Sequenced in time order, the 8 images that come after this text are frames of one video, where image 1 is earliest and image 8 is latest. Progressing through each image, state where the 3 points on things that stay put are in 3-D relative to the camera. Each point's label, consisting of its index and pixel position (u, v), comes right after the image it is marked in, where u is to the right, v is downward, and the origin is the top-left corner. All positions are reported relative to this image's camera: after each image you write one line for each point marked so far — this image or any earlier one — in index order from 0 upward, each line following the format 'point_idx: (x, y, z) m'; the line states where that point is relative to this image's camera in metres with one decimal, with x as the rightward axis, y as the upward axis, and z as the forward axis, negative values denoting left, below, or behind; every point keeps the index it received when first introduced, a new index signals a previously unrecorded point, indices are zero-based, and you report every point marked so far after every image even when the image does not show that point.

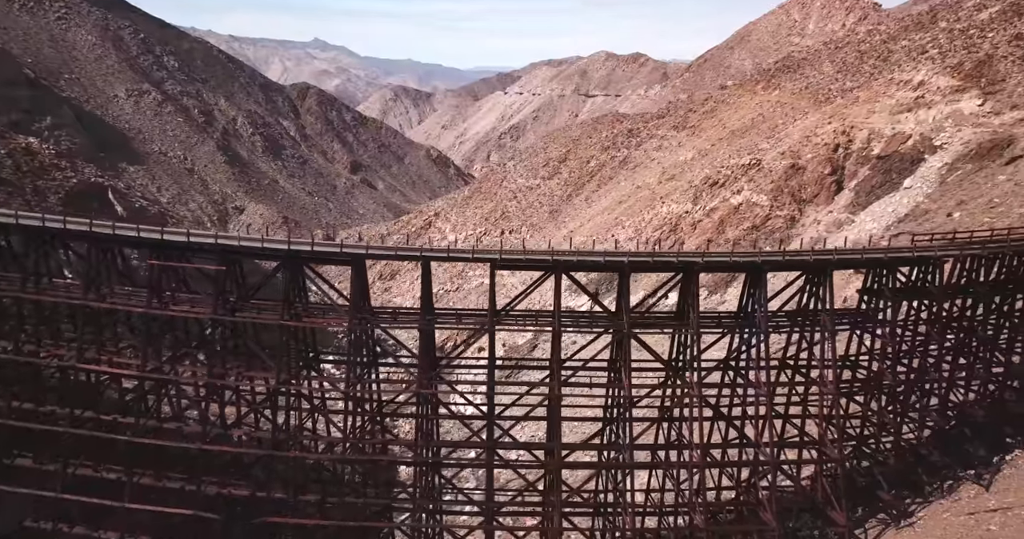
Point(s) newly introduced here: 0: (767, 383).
0: (+6.5, -2.8, +17.3) m
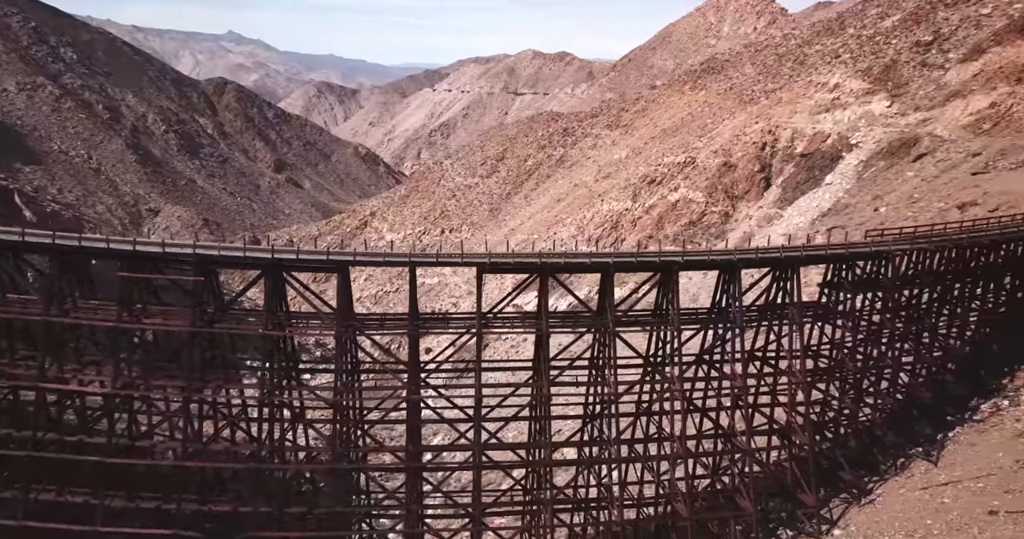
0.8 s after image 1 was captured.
0: (+6.1, -2.7, +18.7) m
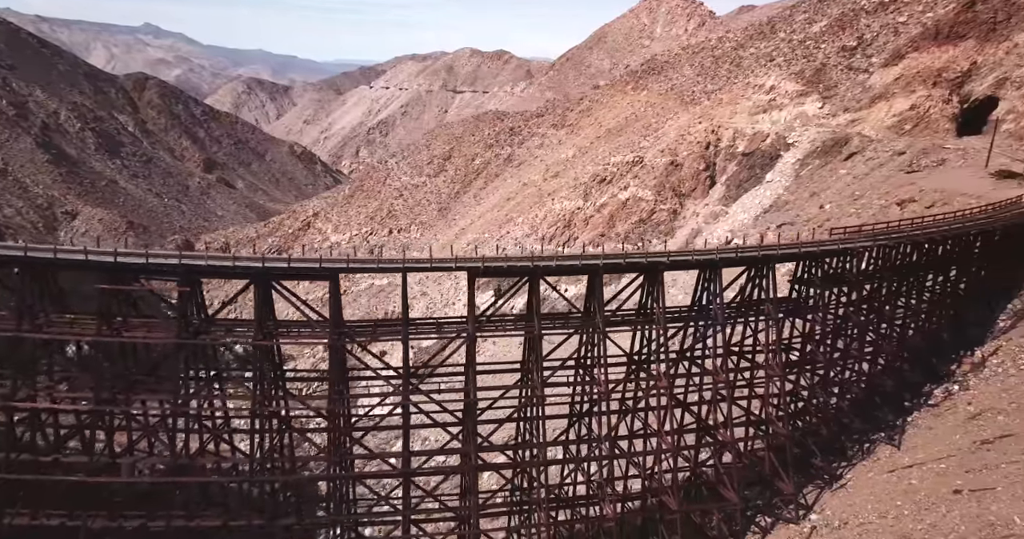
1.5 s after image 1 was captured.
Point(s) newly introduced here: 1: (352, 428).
0: (+5.8, -2.7, +19.7) m
1: (-4.2, -4.1, +19.2) m
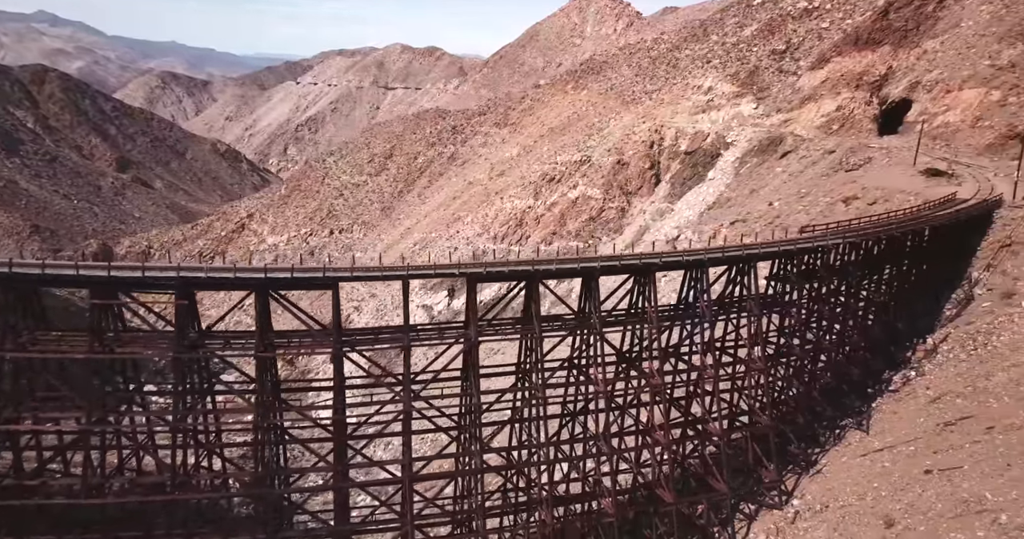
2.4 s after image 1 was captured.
0: (+5.7, -2.7, +20.7) m
1: (-4.2, -4.3, +18.9) m
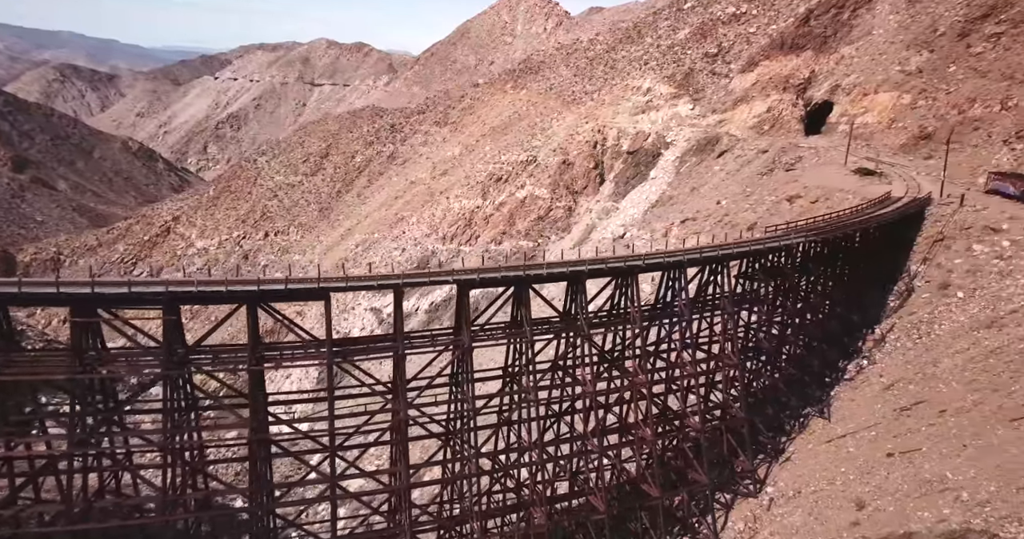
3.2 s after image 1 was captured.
0: (+5.3, -2.7, +21.4) m
1: (-4.3, -4.5, +18.4) m
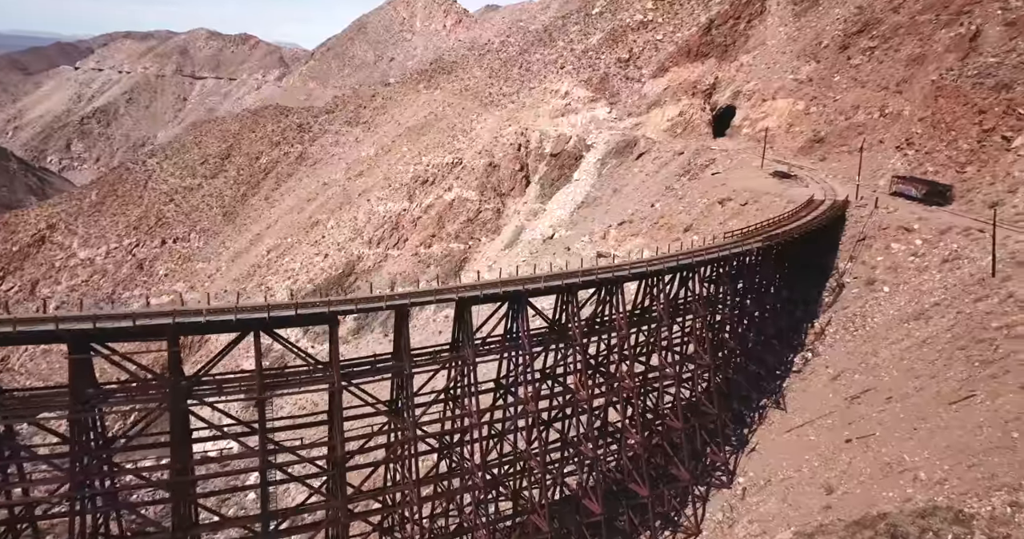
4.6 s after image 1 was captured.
0: (+4.8, -2.9, +22.1) m
1: (-3.9, -5.0, +17.3) m
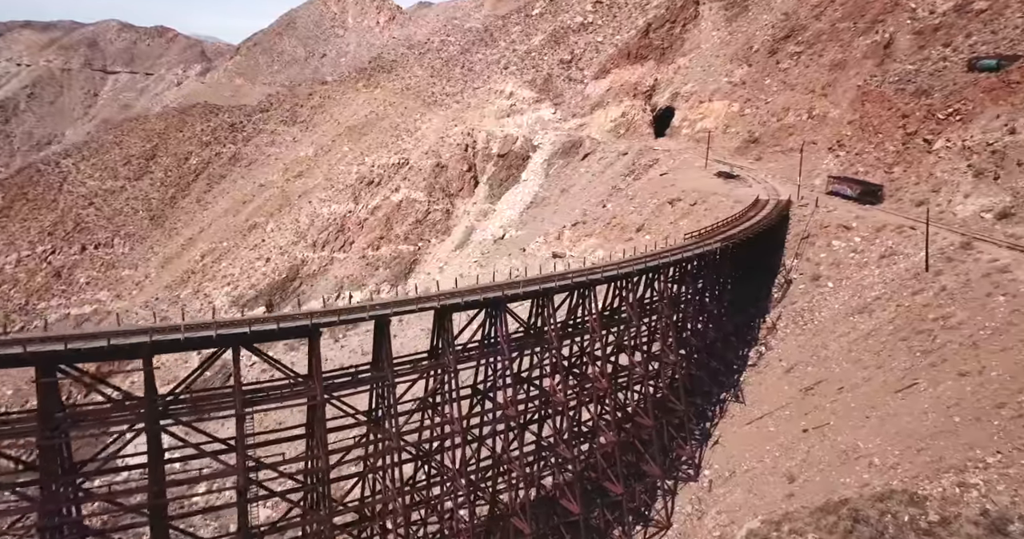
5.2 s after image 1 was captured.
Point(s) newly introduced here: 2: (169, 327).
0: (+4.0, -2.9, +22.6) m
1: (-4.1, -5.2, +17.0) m
2: (-6.4, -1.1, +13.8) m
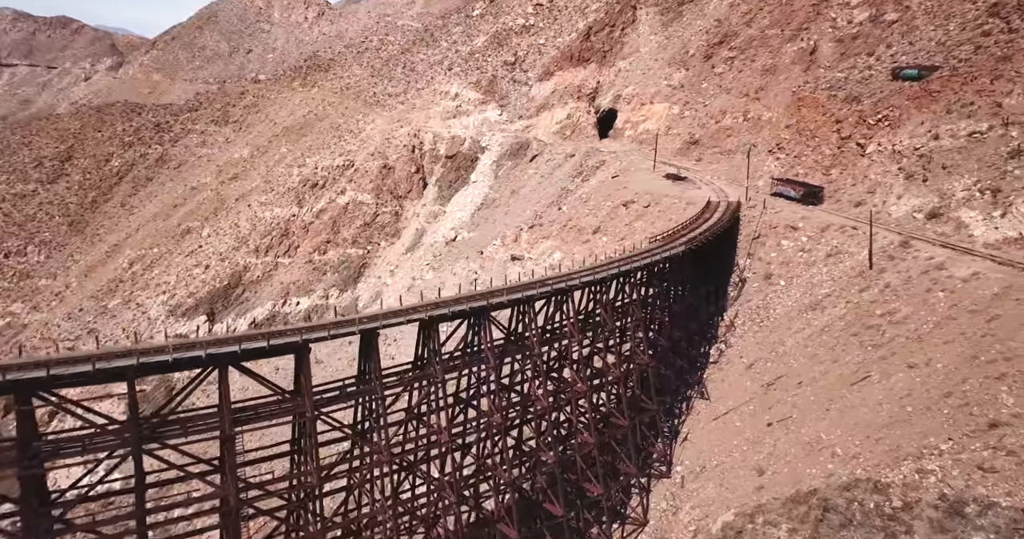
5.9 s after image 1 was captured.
0: (+3.3, -3.0, +22.9) m
1: (-4.1, -5.4, +16.4) m
2: (-6.0, -1.4, +12.9) m
